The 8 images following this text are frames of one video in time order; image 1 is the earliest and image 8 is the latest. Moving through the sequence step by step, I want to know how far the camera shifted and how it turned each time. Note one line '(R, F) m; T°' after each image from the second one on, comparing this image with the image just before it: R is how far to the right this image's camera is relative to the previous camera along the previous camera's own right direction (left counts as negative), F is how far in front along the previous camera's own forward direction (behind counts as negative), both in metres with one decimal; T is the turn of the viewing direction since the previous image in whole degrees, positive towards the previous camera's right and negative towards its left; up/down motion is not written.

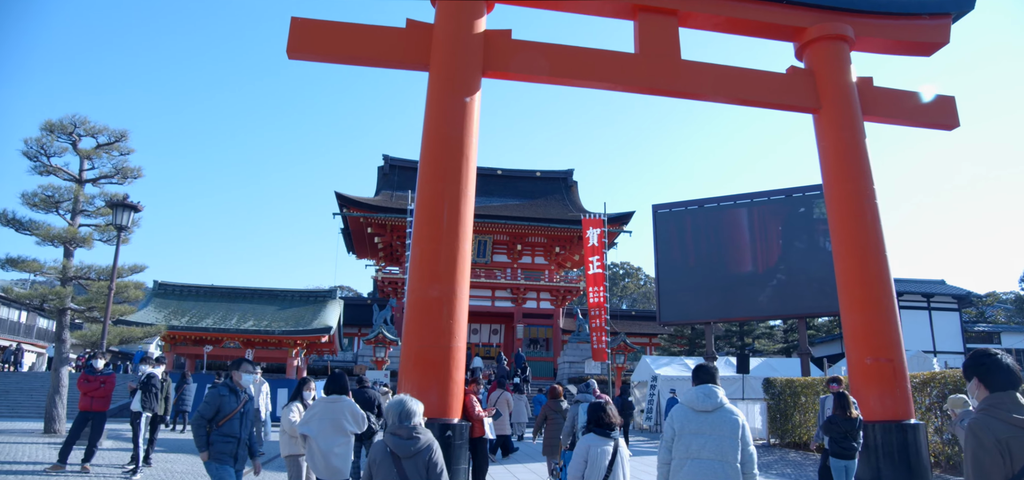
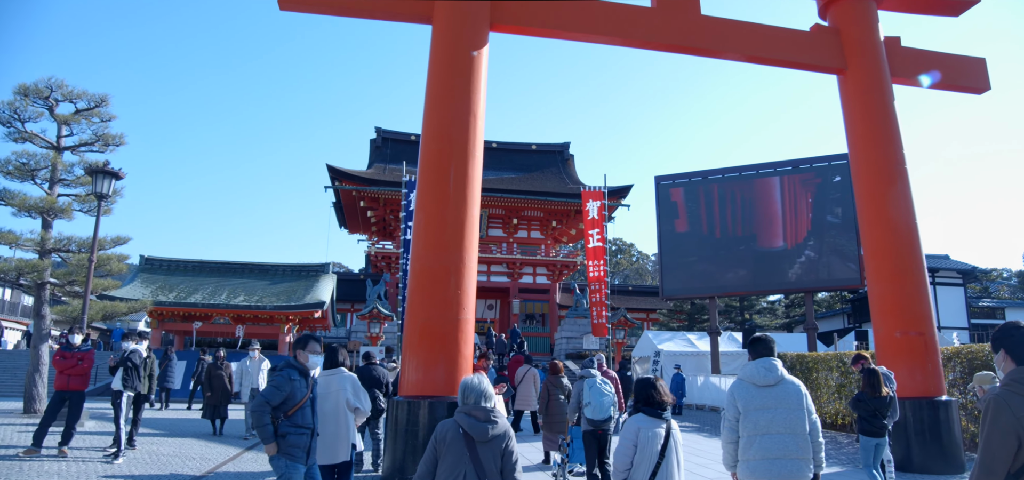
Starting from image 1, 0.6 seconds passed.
(-0.3, +0.6) m; +1°
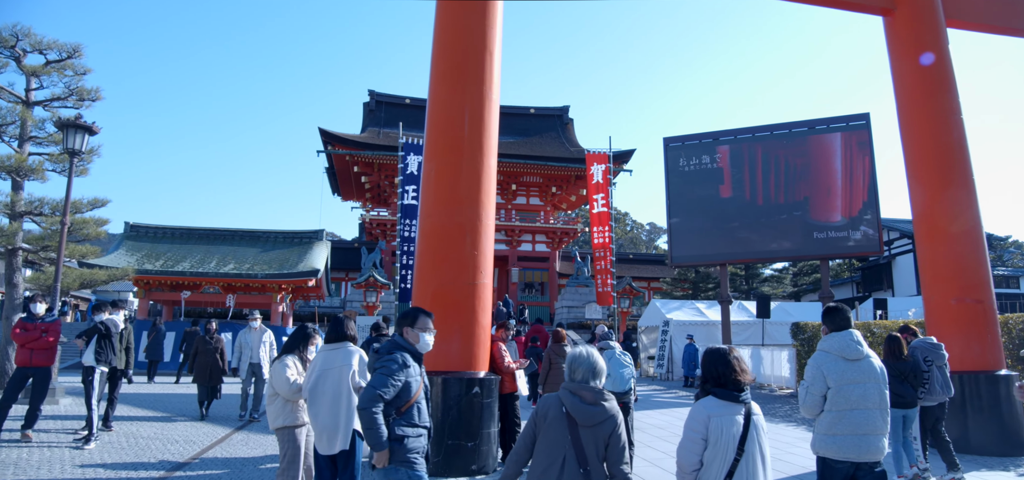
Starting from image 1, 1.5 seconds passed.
(-0.3, +0.9) m; +1°
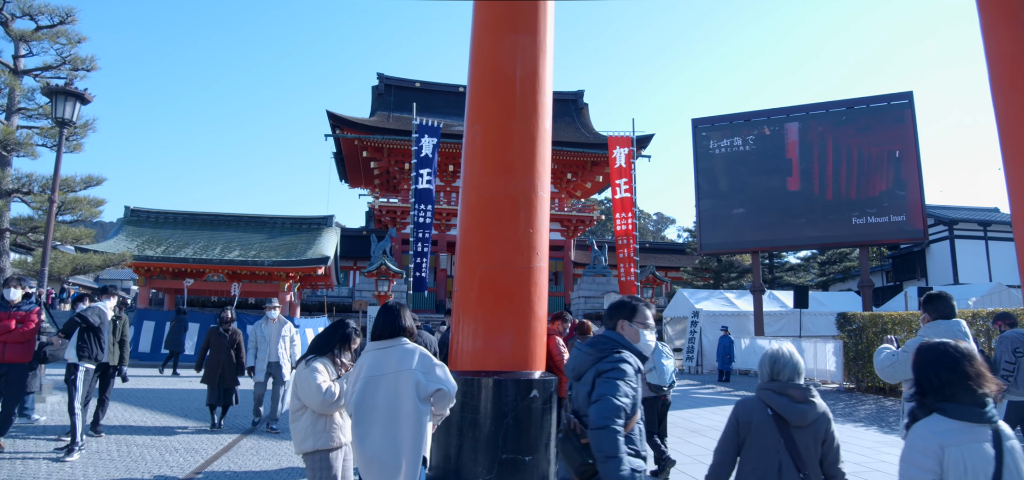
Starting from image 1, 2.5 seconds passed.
(-0.5, +1.0) m; 0°
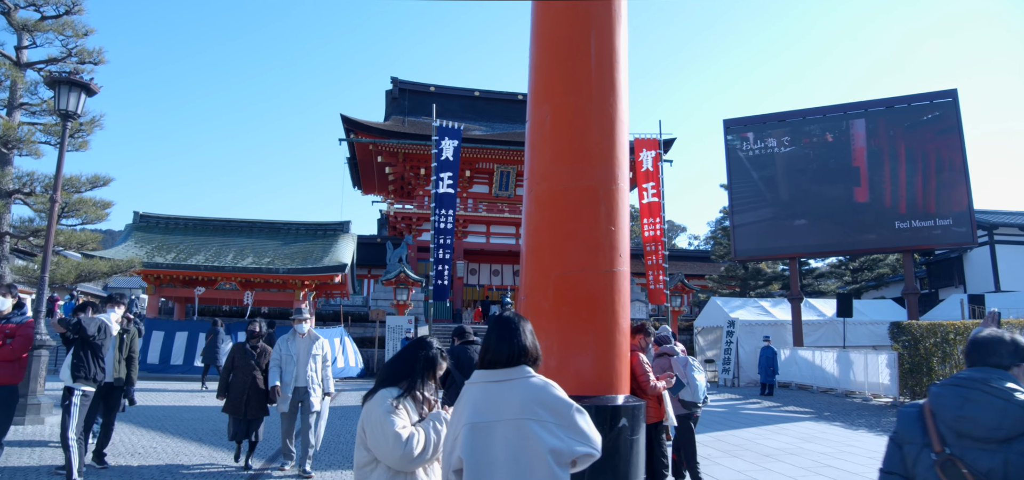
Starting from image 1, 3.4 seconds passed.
(-0.5, +0.8) m; -1°
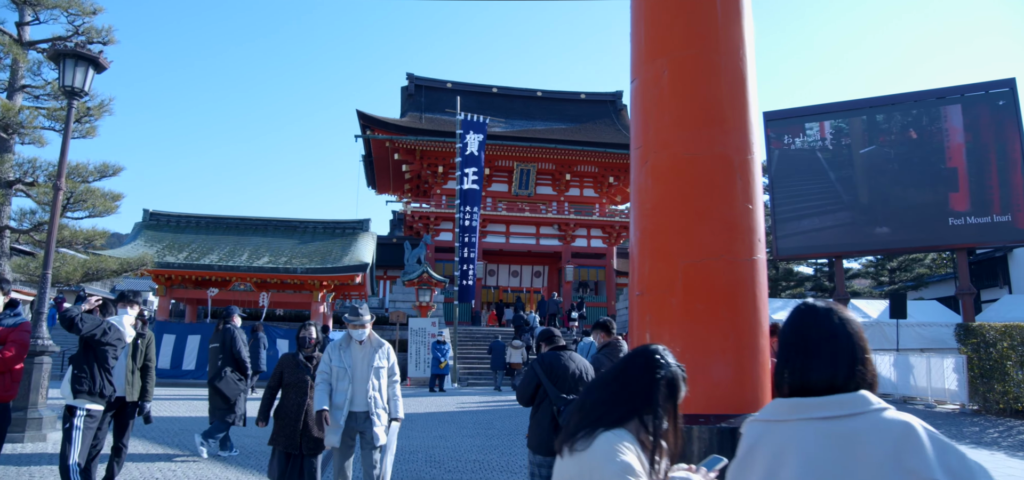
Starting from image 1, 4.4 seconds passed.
(-0.6, +0.9) m; -1°
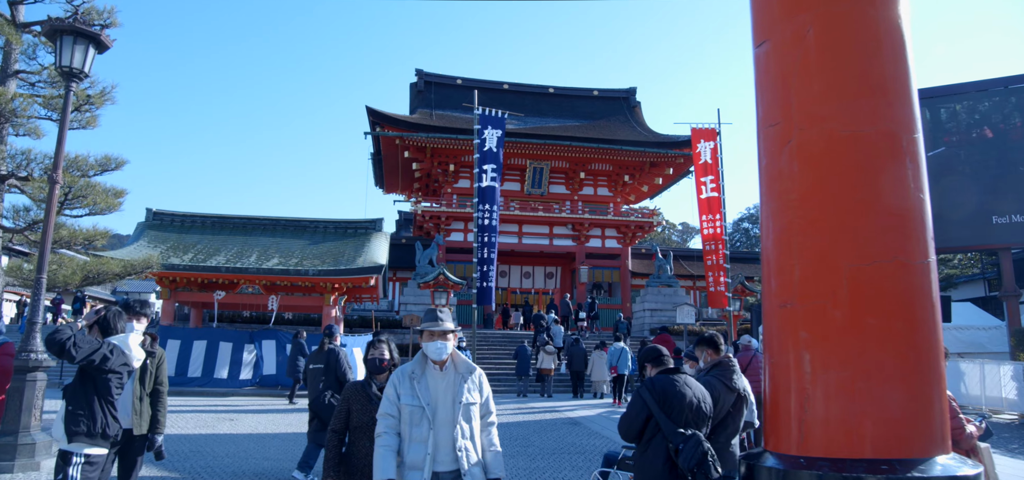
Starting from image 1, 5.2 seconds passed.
(-0.5, +0.8) m; 0°
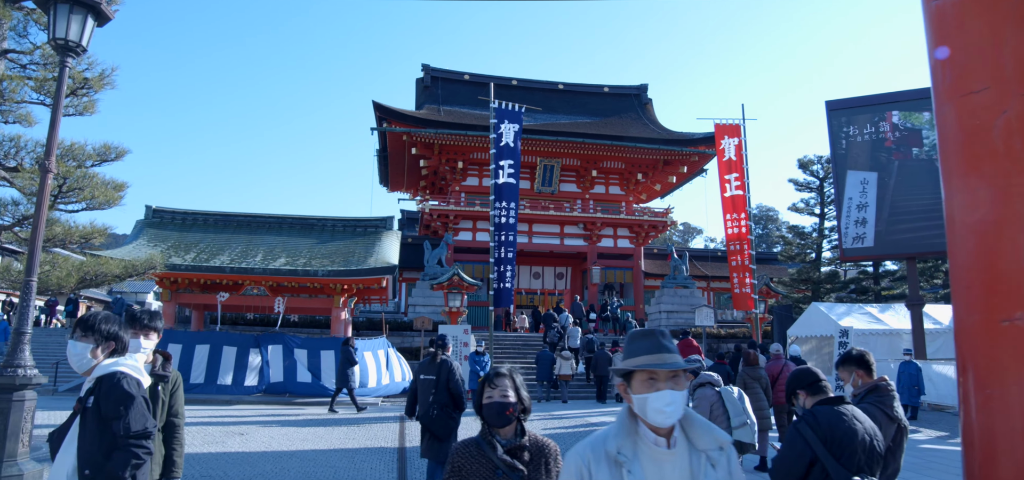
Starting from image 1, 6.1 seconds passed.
(-0.5, +0.7) m; 0°
